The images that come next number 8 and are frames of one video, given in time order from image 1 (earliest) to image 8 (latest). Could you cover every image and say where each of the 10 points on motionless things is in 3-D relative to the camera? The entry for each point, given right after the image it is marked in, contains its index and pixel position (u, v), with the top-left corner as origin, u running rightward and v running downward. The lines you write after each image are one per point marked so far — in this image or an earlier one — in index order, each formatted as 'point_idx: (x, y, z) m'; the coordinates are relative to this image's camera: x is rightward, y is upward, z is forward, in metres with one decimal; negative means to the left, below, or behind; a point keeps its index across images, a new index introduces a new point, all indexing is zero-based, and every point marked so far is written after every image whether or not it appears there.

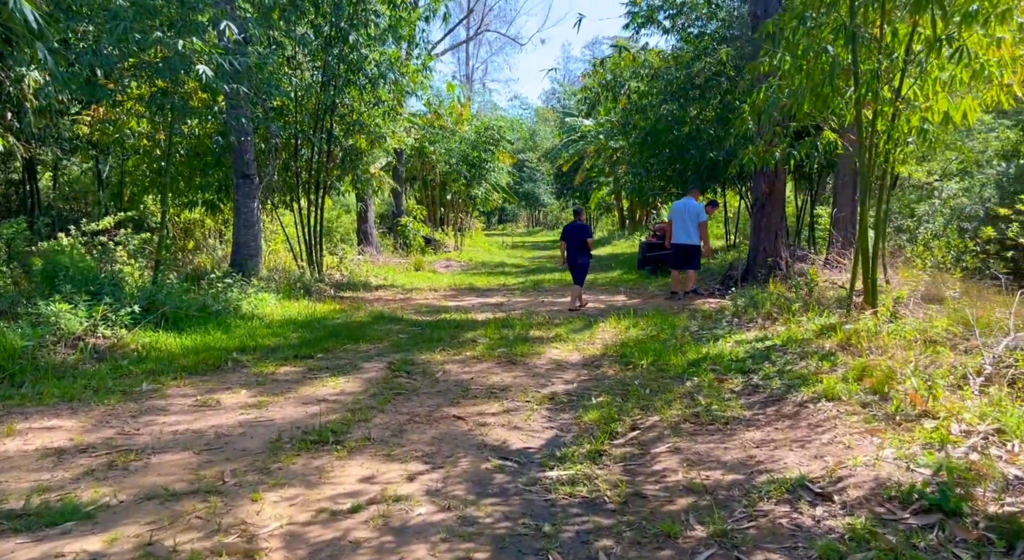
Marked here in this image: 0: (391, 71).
0: (-1.6, +2.8, +13.4) m
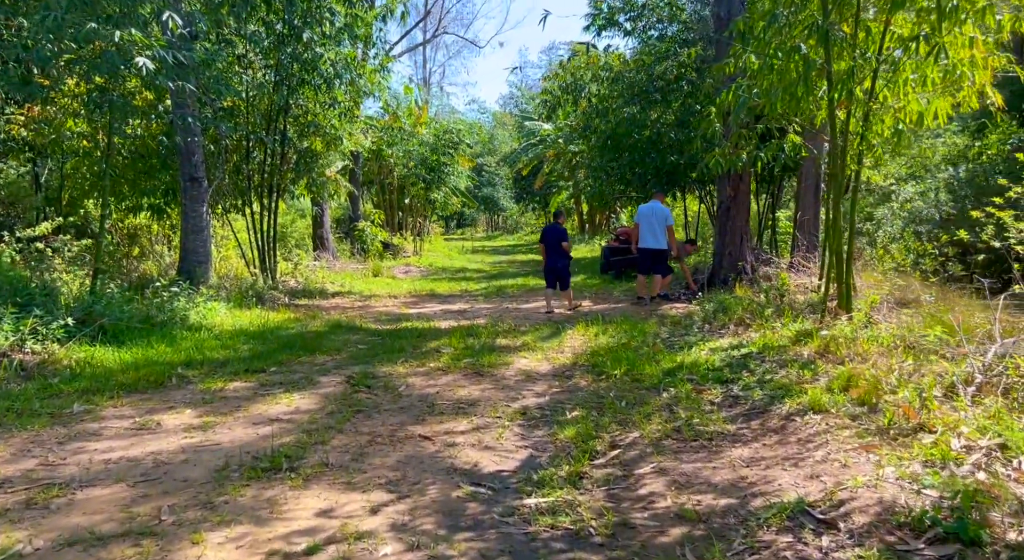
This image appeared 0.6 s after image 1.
0: (-2.2, +2.7, +12.9) m
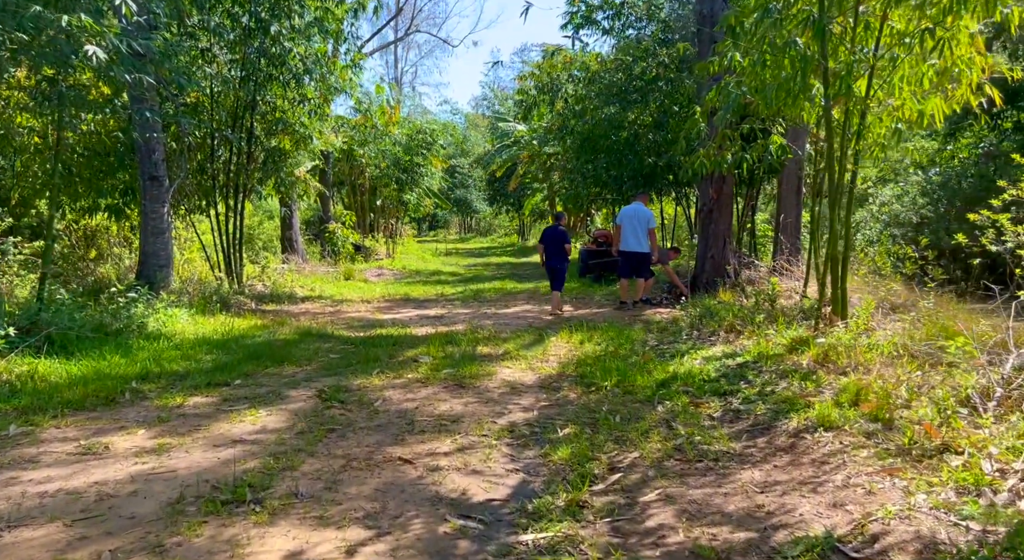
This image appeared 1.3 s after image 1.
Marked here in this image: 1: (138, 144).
0: (-2.4, +2.6, +12.4) m
1: (-3.9, +1.4, +10.3) m
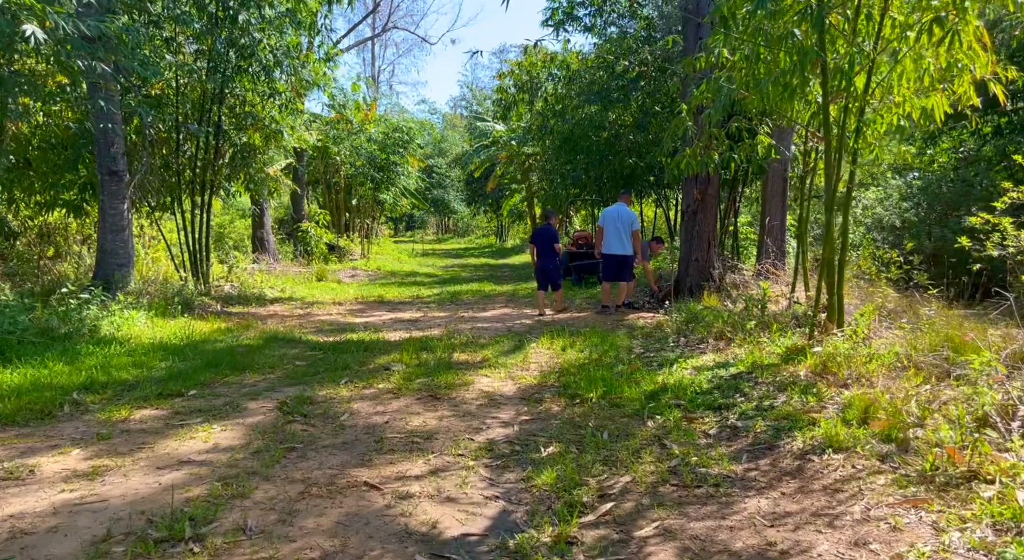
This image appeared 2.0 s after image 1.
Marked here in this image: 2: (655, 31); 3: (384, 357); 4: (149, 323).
0: (-2.7, +2.6, +11.8) m
1: (-4.1, +1.4, +9.7) m
2: (+2.1, +3.6, +14.5) m
3: (-1.1, -0.6, +8.3) m
4: (-3.1, -0.4, +8.4) m
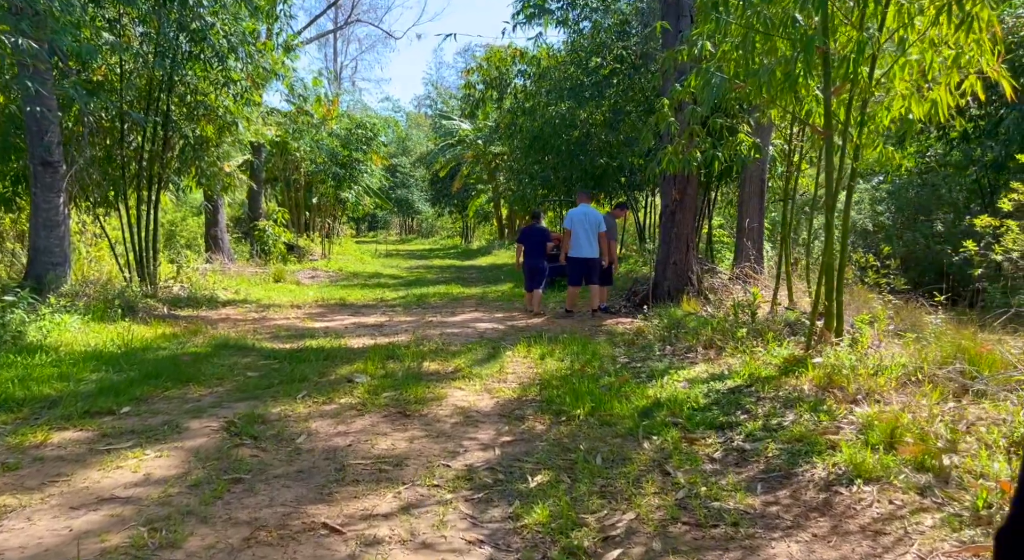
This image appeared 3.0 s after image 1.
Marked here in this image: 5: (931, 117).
0: (-3.0, +2.6, +11.0) m
1: (-4.3, +1.4, +8.8) m
2: (+1.7, +3.6, +13.9) m
3: (-1.3, -0.7, +7.6) m
4: (-3.3, -0.4, +7.6) m
5: (+3.4, +1.3, +8.1) m
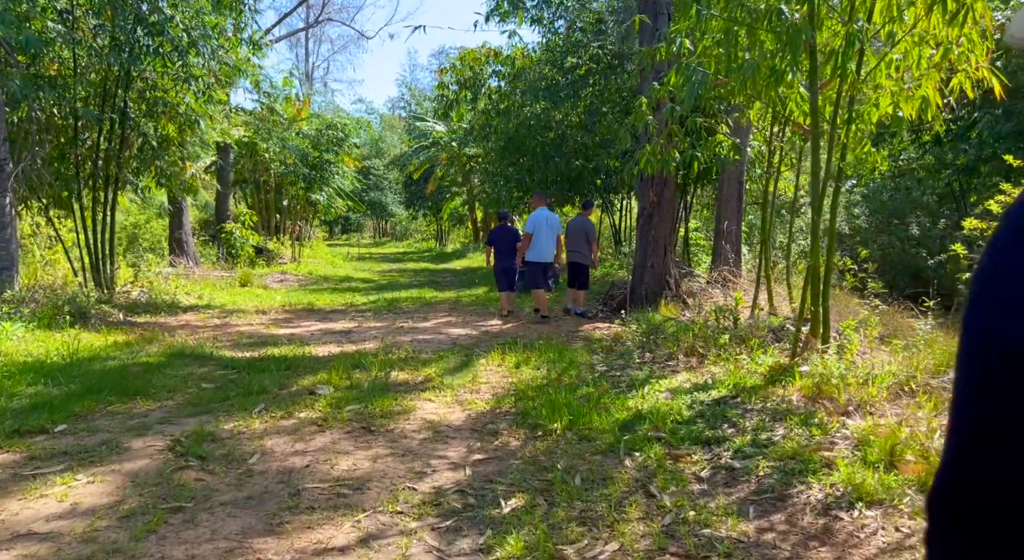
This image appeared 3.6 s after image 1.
0: (-3.2, +2.6, +10.5) m
1: (-4.5, +1.4, +8.3) m
2: (+1.3, +3.5, +13.6) m
3: (-1.5, -0.7, +7.1) m
4: (-3.5, -0.4, +7.2) m
5: (+3.2, +1.3, +7.8) m
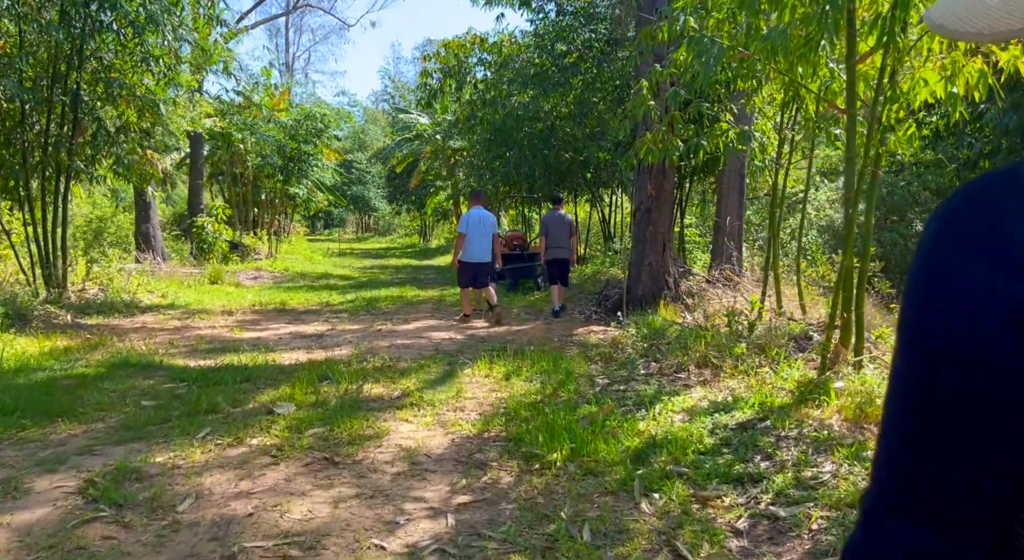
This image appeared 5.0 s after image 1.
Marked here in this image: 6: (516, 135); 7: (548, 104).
0: (-3.3, +2.6, +9.6) m
1: (-4.6, +1.4, +7.3) m
2: (+1.2, +3.5, +12.6) m
3: (-1.5, -0.7, +6.2) m
4: (-3.5, -0.4, +6.2) m
5: (+3.1, +1.3, +7.0) m
6: (+0.1, +2.0, +13.3) m
7: (+0.6, +2.4, +12.7) m
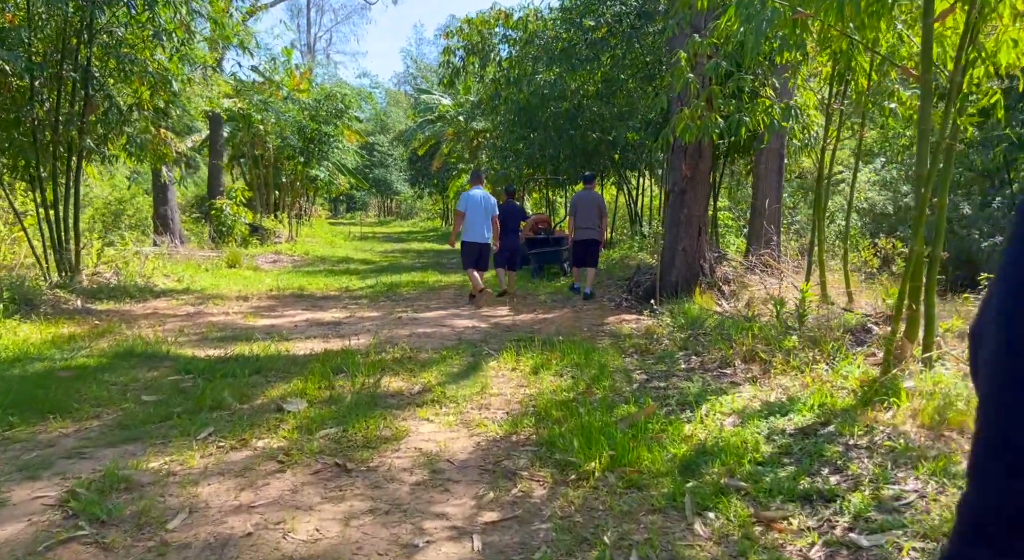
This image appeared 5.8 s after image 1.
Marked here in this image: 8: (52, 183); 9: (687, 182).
0: (-3.1, +2.7, +9.1) m
1: (-4.4, +1.5, +6.9) m
2: (+1.5, +3.7, +12.0) m
3: (-1.3, -0.6, +5.7) m
4: (-3.4, -0.3, +5.8) m
5: (+3.3, +1.4, +6.3) m
6: (+0.4, +2.2, +12.7) m
7: (+0.9, +2.5, +12.2) m
8: (-4.5, +1.0, +9.7) m
9: (+1.8, +1.0, +9.9) m
